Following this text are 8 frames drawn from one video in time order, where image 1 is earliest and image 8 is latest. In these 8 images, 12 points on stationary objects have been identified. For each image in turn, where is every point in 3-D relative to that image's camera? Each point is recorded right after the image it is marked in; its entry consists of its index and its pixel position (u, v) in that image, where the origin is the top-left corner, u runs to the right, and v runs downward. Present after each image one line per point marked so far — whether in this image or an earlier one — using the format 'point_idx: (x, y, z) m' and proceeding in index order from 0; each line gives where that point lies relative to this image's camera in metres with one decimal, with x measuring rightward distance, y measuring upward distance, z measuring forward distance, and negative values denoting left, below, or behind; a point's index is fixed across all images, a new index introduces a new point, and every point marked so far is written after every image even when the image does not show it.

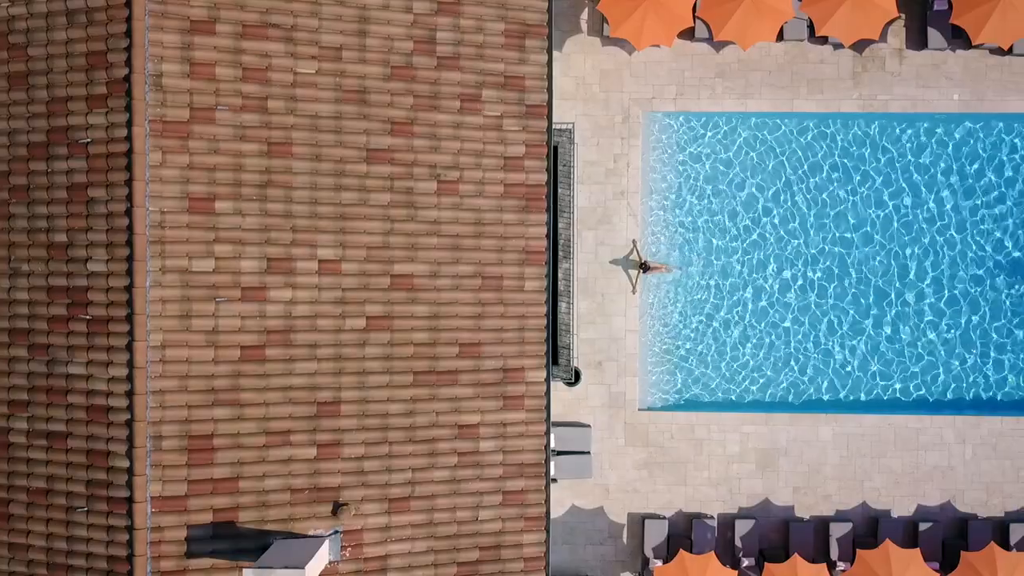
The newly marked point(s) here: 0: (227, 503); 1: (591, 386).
0: (-3.5, -2.6, +7.8) m
1: (+1.6, -1.9, +12.5) m
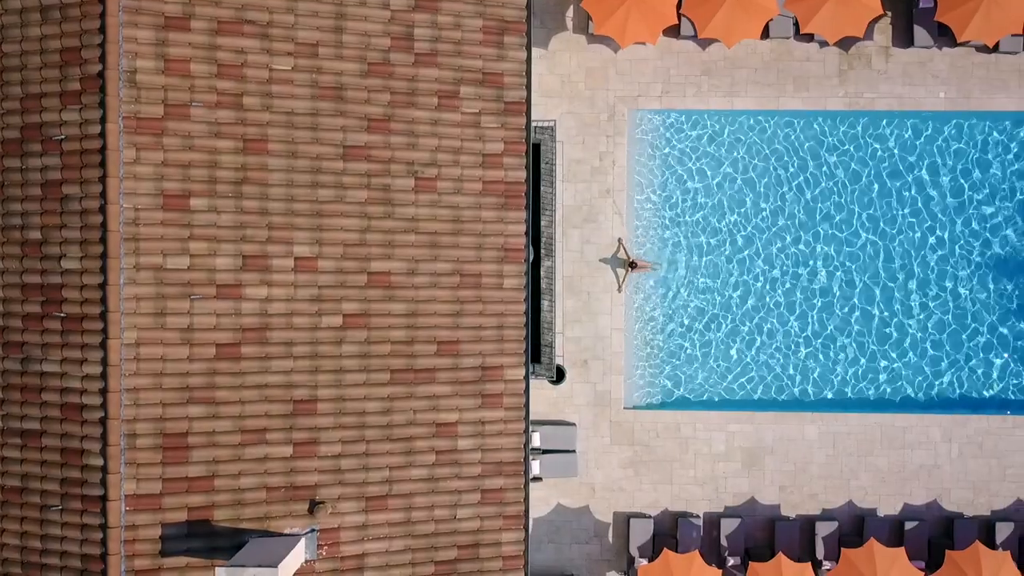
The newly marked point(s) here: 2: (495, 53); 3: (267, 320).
0: (-3.8, -2.6, +7.8) m
1: (+1.3, -1.9, +12.5) m
2: (-0.2, +3.2, +8.7) m
3: (-3.1, -0.4, +8.0) m
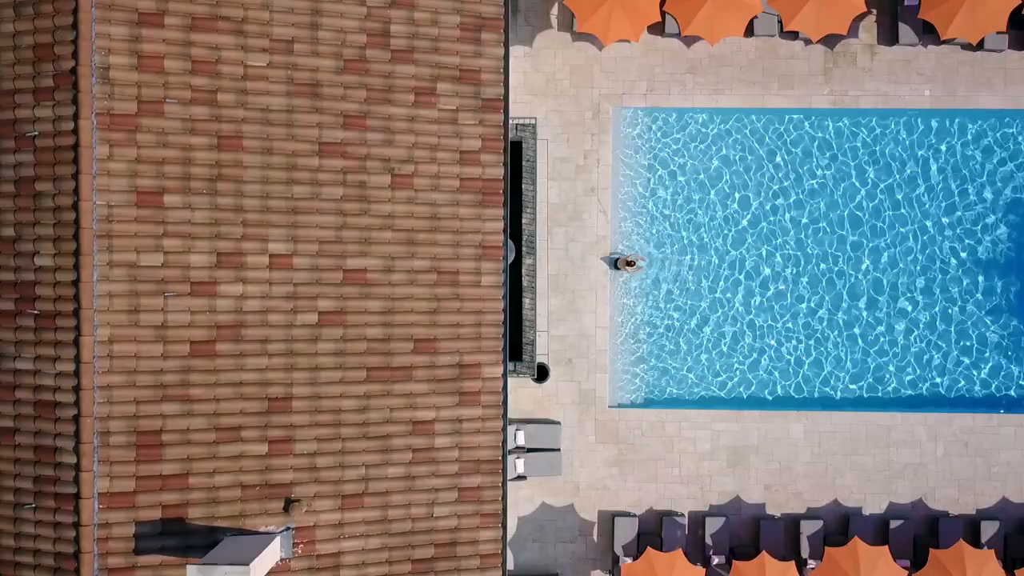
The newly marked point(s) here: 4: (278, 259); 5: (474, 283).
0: (-4.1, -2.6, +7.8) m
1: (+1.0, -1.9, +12.4) m
2: (-0.6, +3.2, +8.6) m
3: (-3.4, -0.4, +8.0) m
4: (-3.0, +0.4, +8.0) m
5: (-0.5, +0.1, +8.7) m
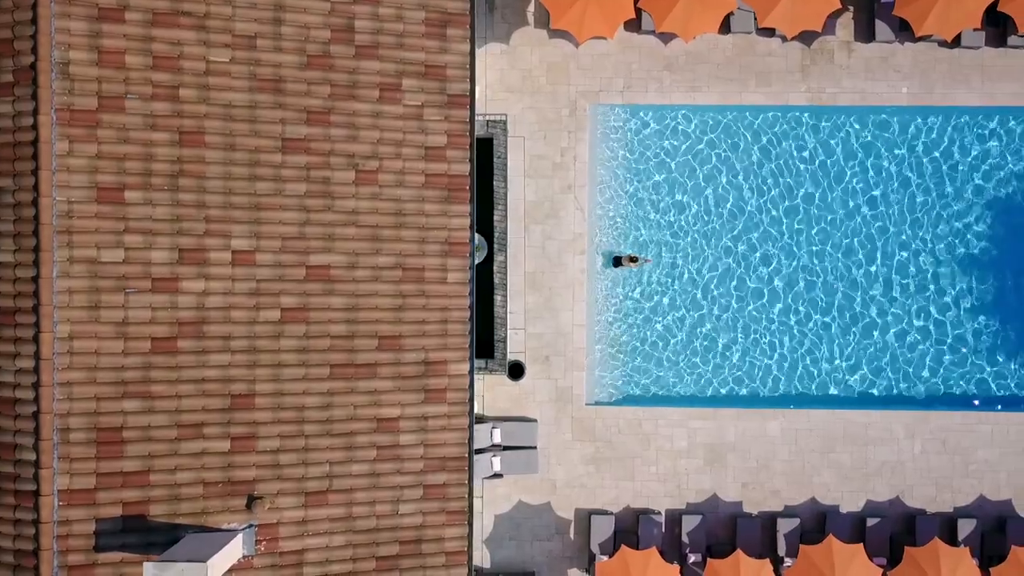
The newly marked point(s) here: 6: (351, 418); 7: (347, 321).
0: (-4.6, -2.5, +7.7) m
1: (+0.5, -1.8, +12.4) m
2: (-1.0, +3.3, +8.6) m
3: (-3.8, -0.3, +7.9) m
4: (-3.4, +0.4, +8.0) m
5: (-1.0, +0.1, +8.7) m
6: (-2.1, -1.7, +8.3) m
7: (-2.2, -0.4, +8.3) m
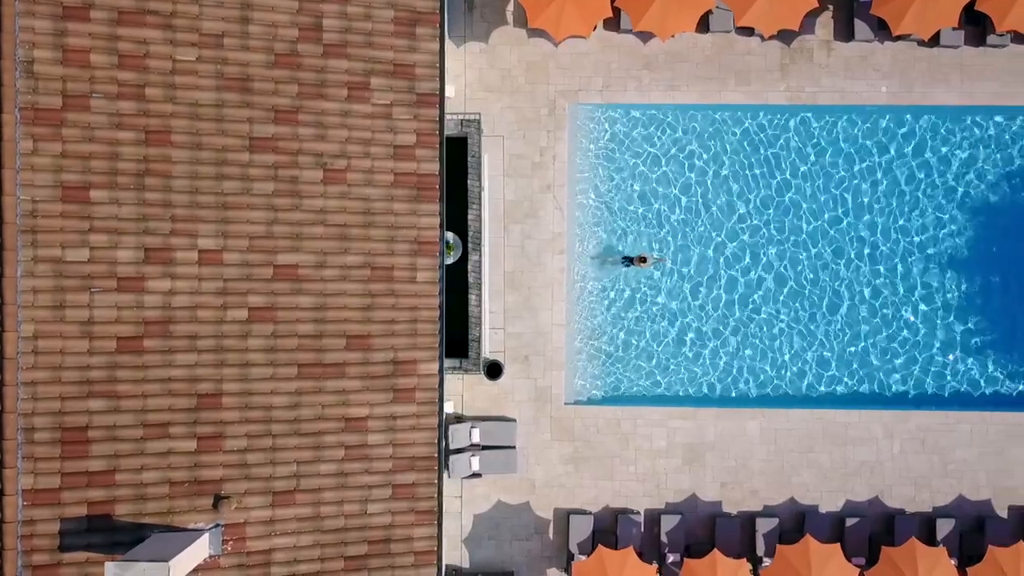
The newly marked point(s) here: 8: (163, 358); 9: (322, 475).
0: (-5.0, -2.5, +7.7) m
1: (+0.1, -1.8, +12.4) m
2: (-1.4, +3.3, +8.6) m
3: (-4.3, -0.3, +7.9) m
4: (-3.8, +0.4, +8.0) m
5: (-1.4, +0.1, +8.6) m
6: (-2.5, -1.7, +8.3) m
7: (-2.6, -0.4, +8.3) m
8: (-4.3, -0.9, +7.9) m
9: (-2.5, -2.4, +8.3) m
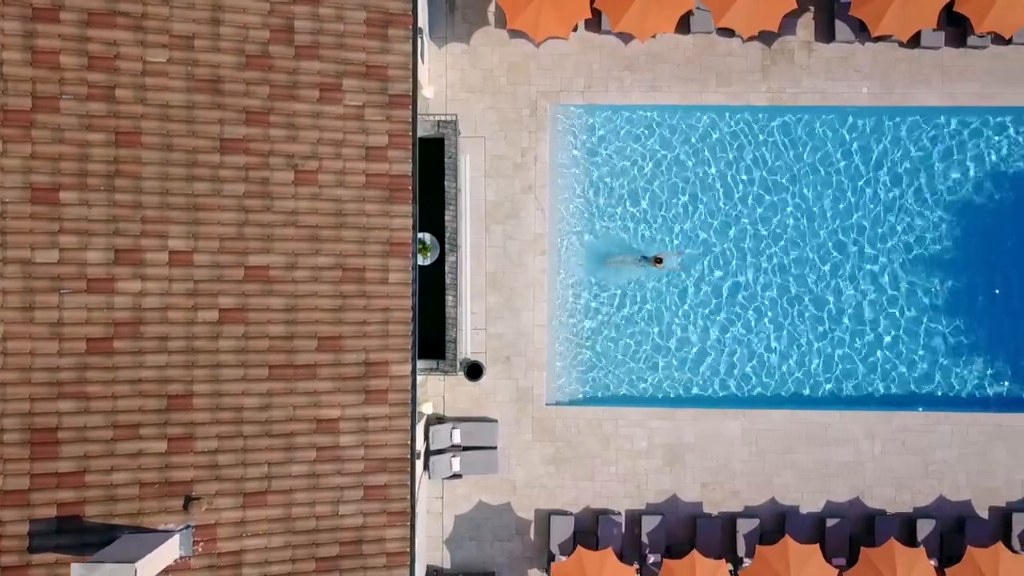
0: (-5.4, -2.5, +7.7) m
1: (-0.3, -1.8, +12.4) m
2: (-1.8, +3.3, +8.6) m
3: (-4.6, -0.3, +7.9) m
4: (-4.2, +0.4, +8.0) m
5: (-1.8, +0.1, +8.6) m
6: (-2.9, -1.7, +8.3) m
7: (-2.9, -0.4, +8.3) m
8: (-4.7, -0.9, +7.9) m
9: (-2.9, -2.5, +8.3) m
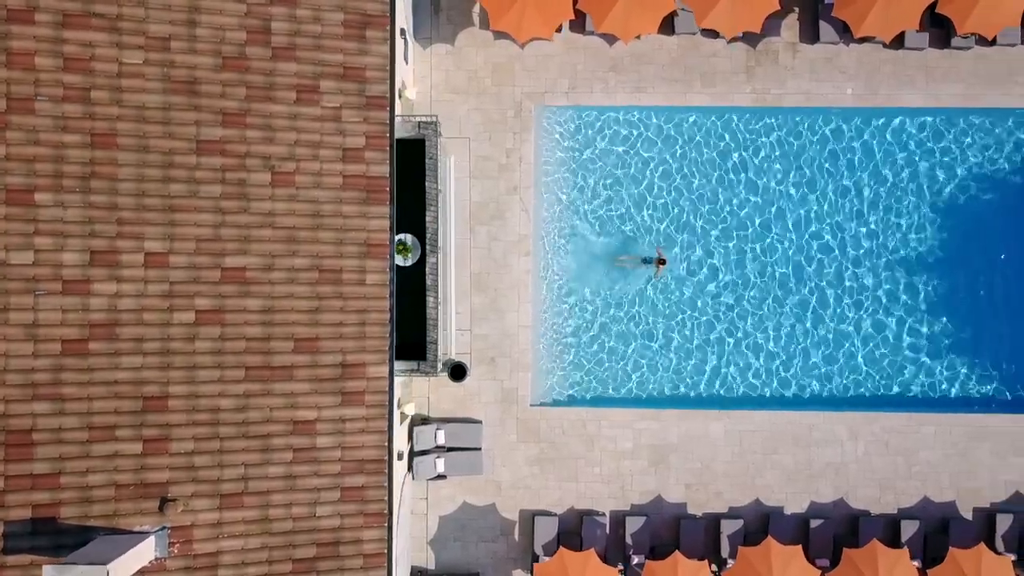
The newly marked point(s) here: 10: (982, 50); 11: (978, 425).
0: (-5.7, -2.6, +7.7) m
1: (-0.6, -1.8, +12.4) m
2: (-2.1, +3.3, +8.6) m
3: (-4.9, -0.3, +7.9) m
4: (-4.5, +0.4, +8.0) m
5: (-2.1, +0.1, +8.6) m
6: (-3.2, -1.7, +8.3) m
7: (-3.3, -0.5, +8.3) m
8: (-5.0, -0.9, +7.9) m
9: (-3.2, -2.5, +8.3) m
10: (+9.0, +4.6, +12.2) m
11: (+9.0, -2.7, +12.3) m
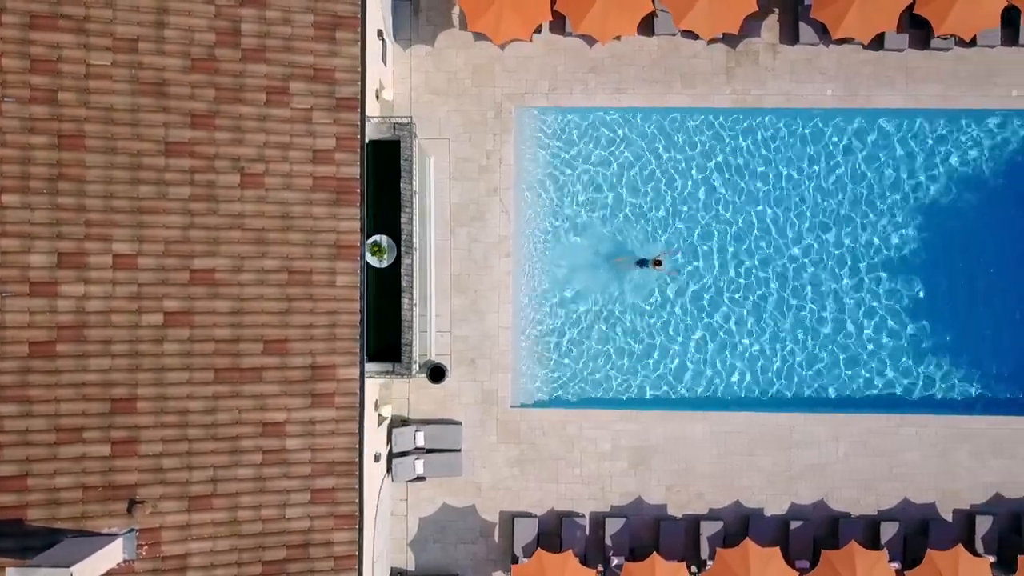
0: (-6.1, -2.6, +7.7) m
1: (-1.0, -1.9, +12.4) m
2: (-2.5, +3.2, +8.6) m
3: (-5.3, -0.4, +7.9) m
4: (-4.9, +0.4, +8.0) m
5: (-2.5, +0.1, +8.6) m
6: (-3.6, -1.8, +8.3) m
7: (-3.6, -0.5, +8.3) m
8: (-5.4, -0.9, +7.9) m
9: (-3.6, -2.5, +8.3) m
10: (+8.6, +4.6, +12.2) m
11: (+8.6, -2.7, +12.3) m
